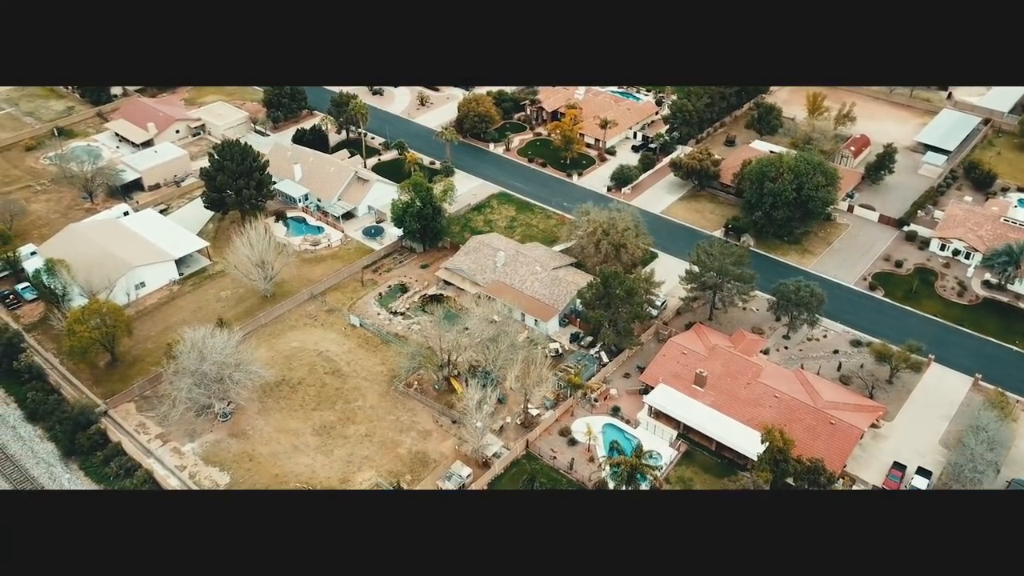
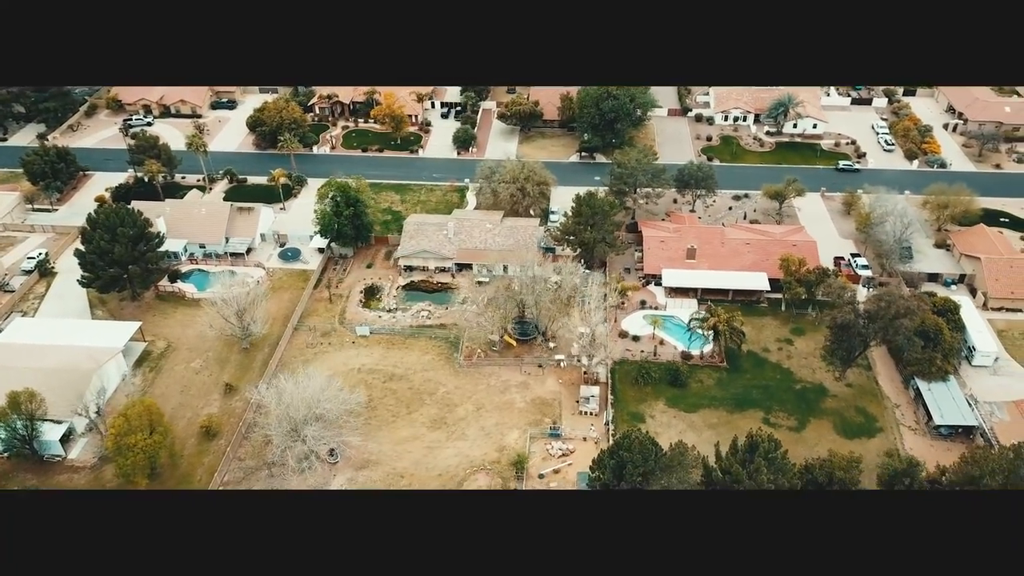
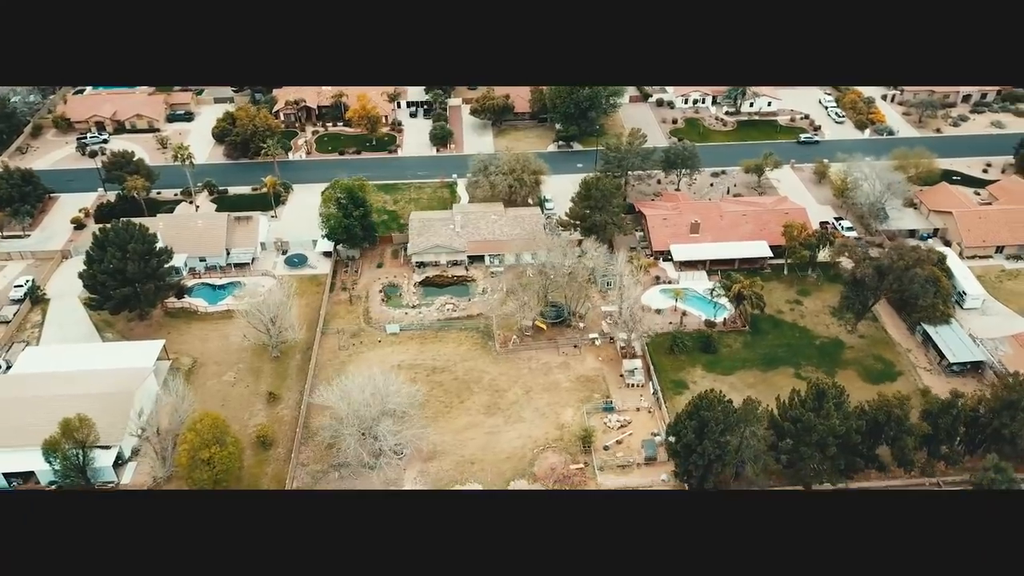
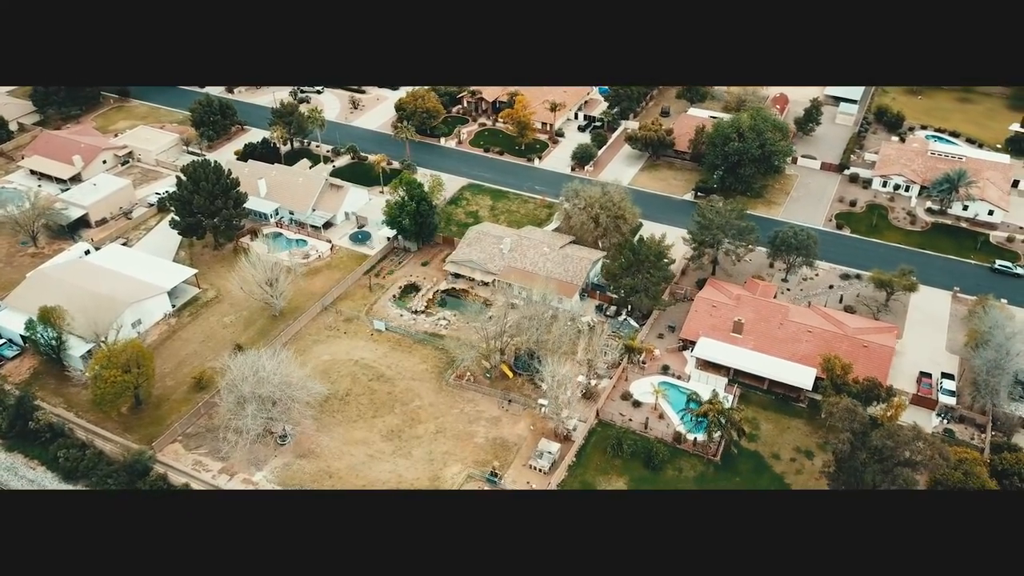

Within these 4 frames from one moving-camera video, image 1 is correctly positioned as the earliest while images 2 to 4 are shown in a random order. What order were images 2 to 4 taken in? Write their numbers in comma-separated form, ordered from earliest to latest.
4, 2, 3
